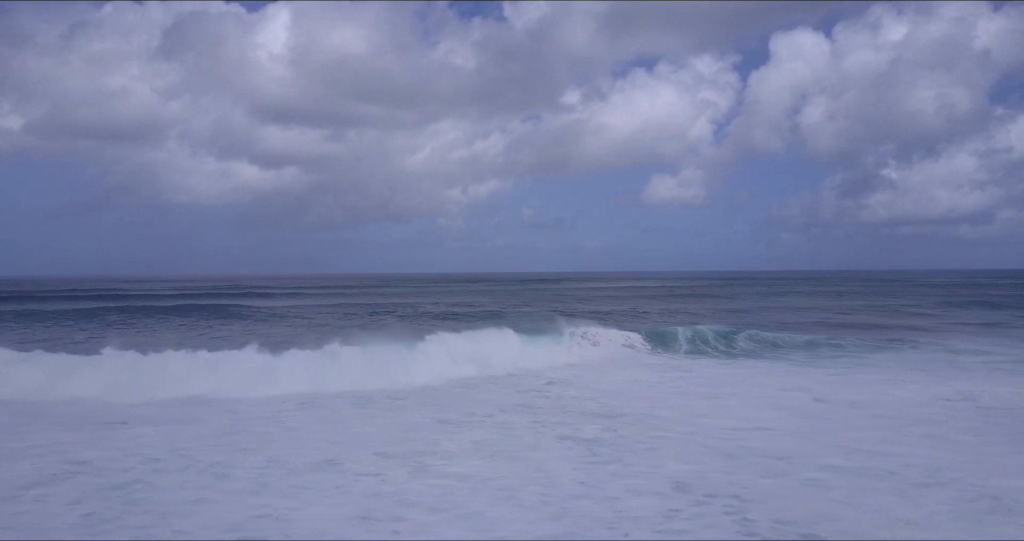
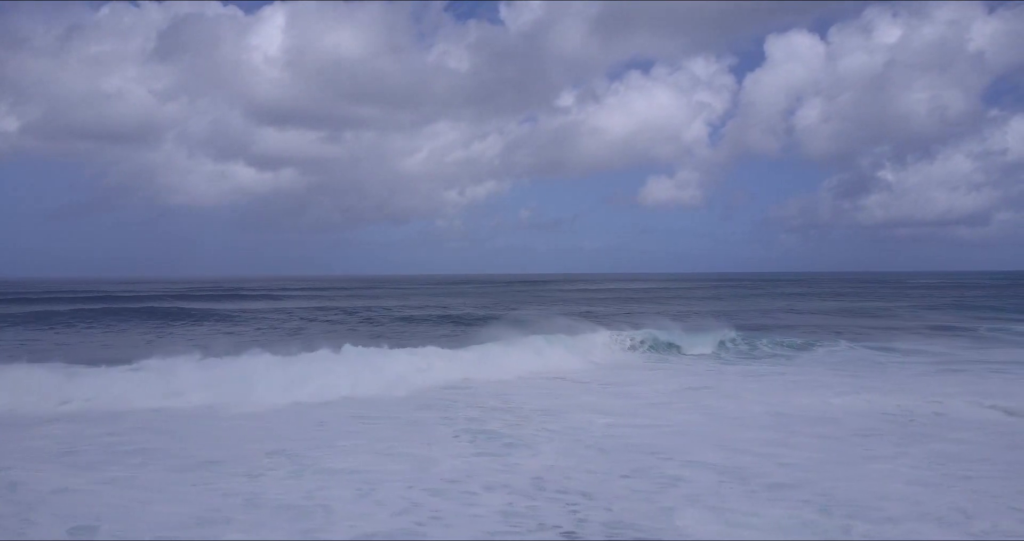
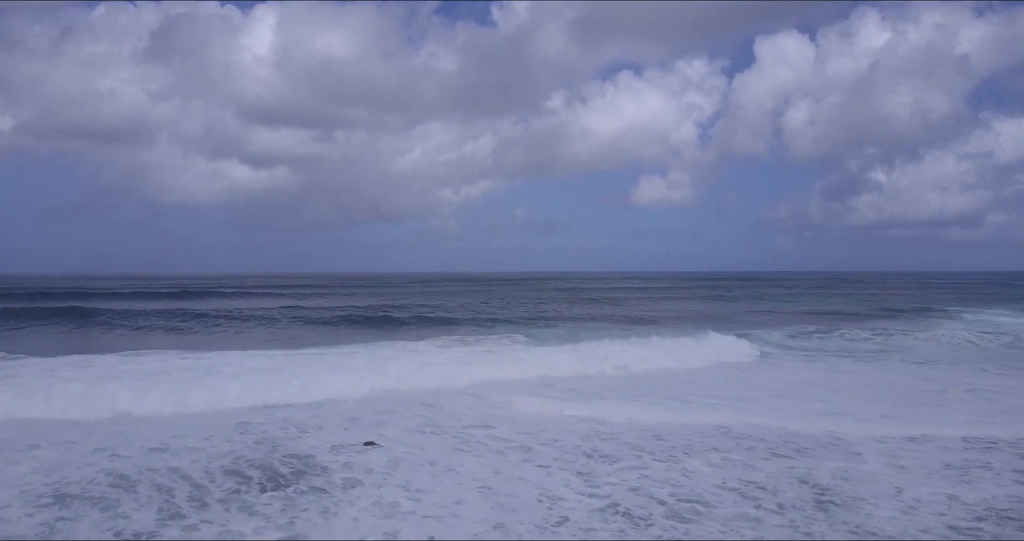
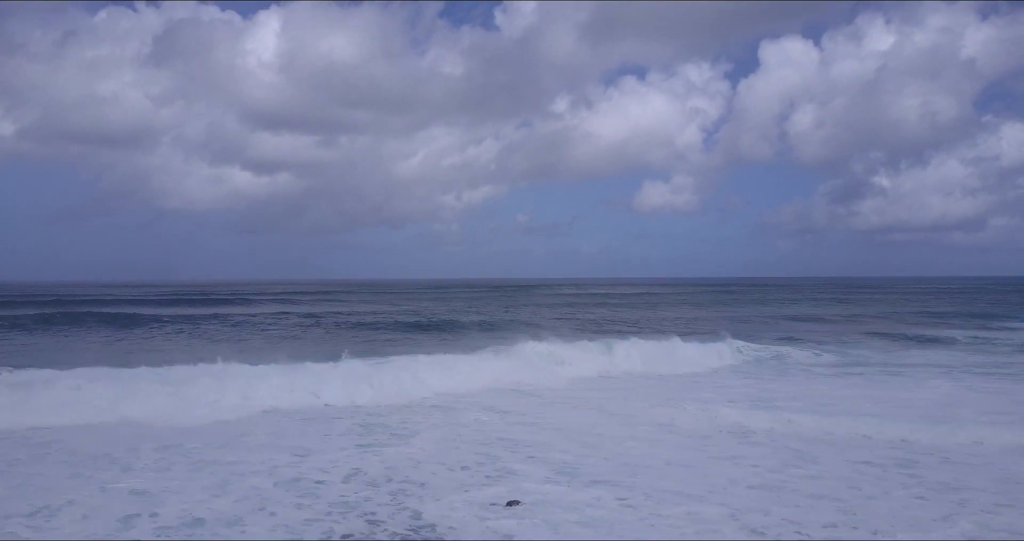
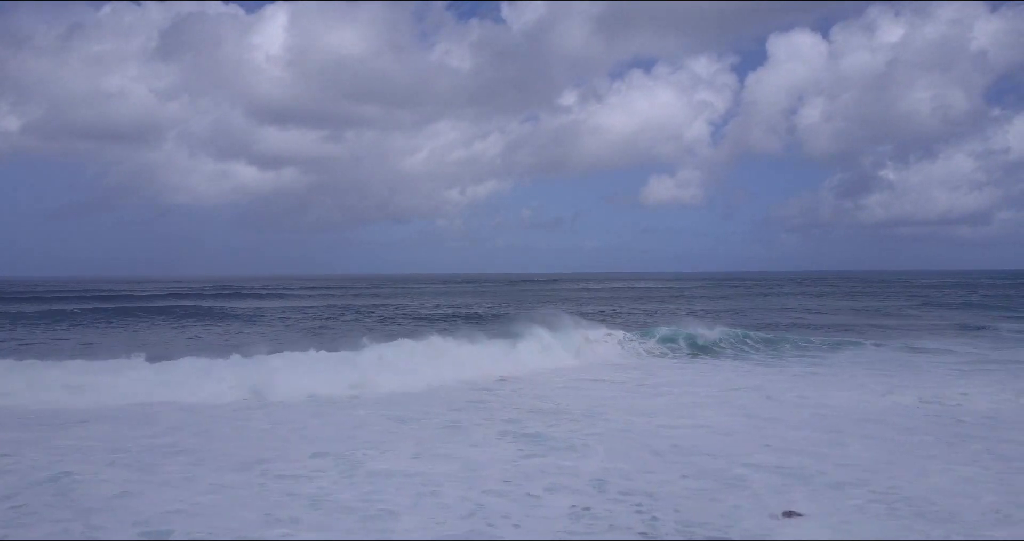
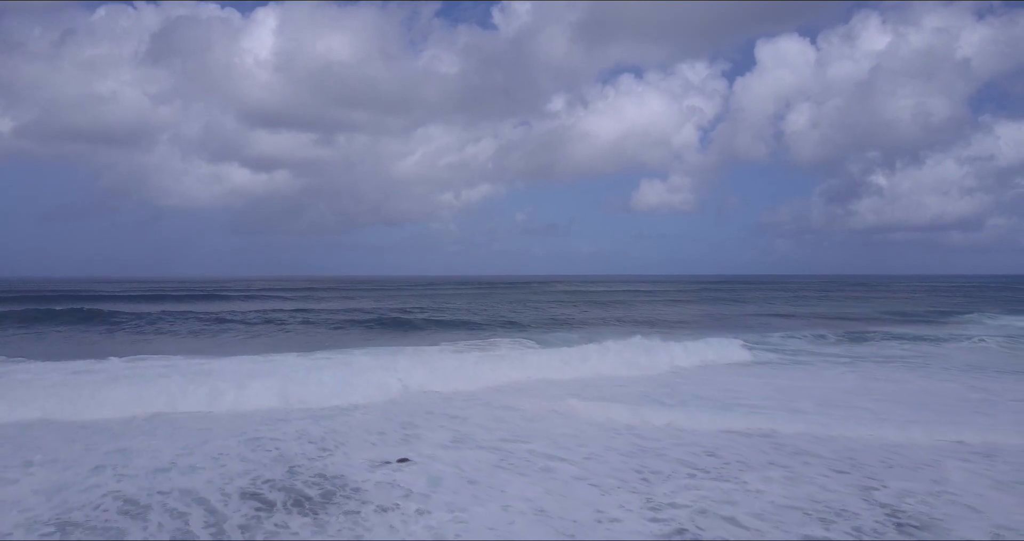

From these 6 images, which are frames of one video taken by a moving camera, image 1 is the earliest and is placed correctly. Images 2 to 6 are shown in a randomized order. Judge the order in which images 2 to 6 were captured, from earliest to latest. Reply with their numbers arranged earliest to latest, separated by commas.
5, 2, 4, 6, 3
